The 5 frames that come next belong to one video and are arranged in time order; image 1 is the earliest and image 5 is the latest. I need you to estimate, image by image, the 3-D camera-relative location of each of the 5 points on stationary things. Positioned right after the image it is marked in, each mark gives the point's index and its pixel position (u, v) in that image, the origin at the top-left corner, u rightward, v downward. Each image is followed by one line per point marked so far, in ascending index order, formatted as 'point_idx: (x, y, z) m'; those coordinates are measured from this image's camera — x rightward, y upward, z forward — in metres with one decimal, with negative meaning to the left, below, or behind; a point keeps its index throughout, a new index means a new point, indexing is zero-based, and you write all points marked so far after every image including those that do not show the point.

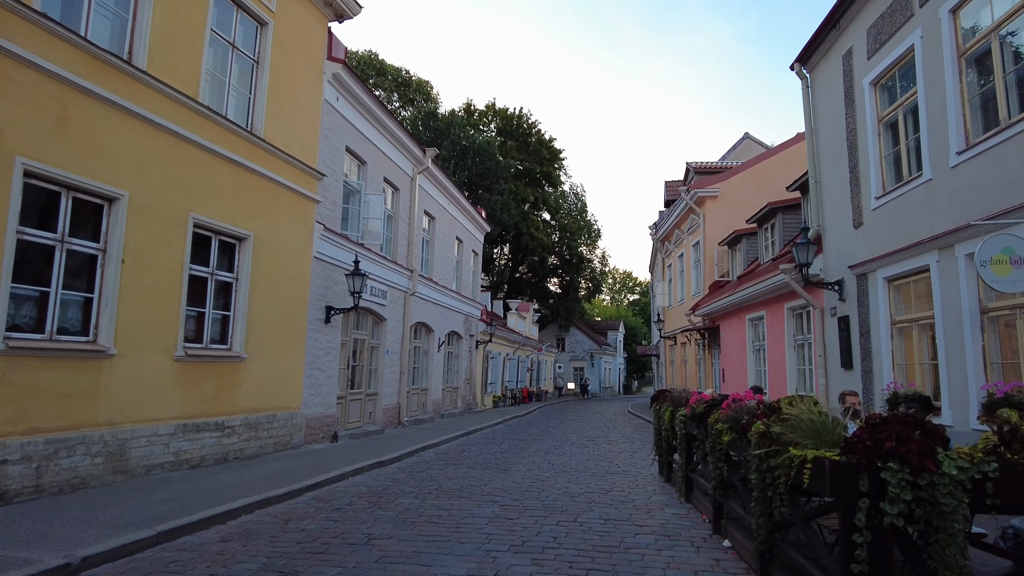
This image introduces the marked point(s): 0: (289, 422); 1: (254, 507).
0: (-3.9, -2.3, +11.5) m
1: (-2.7, -2.3, +7.0) m
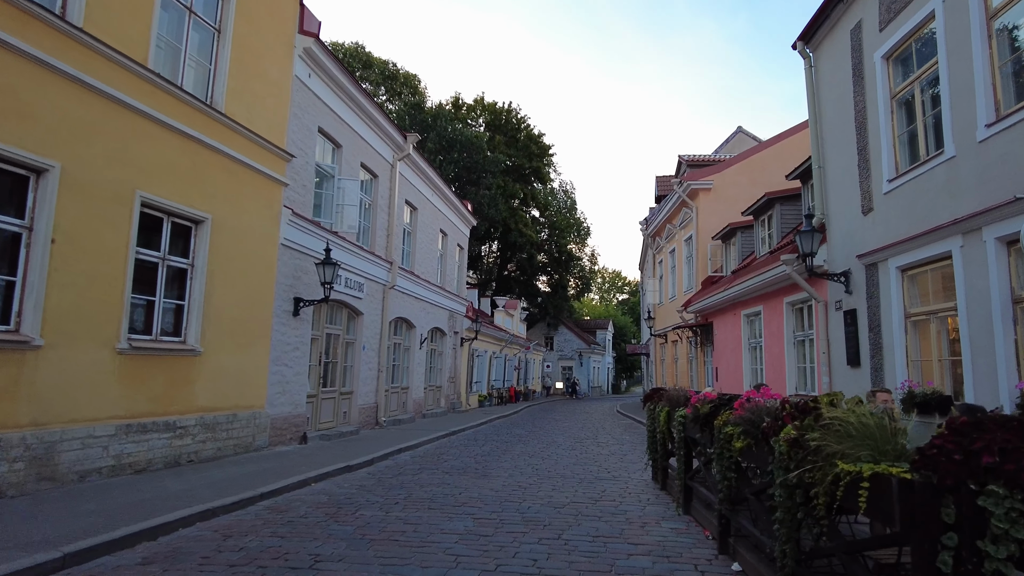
0: (-4.2, -2.1, +10.6) m
1: (-3.0, -2.2, +6.2) m
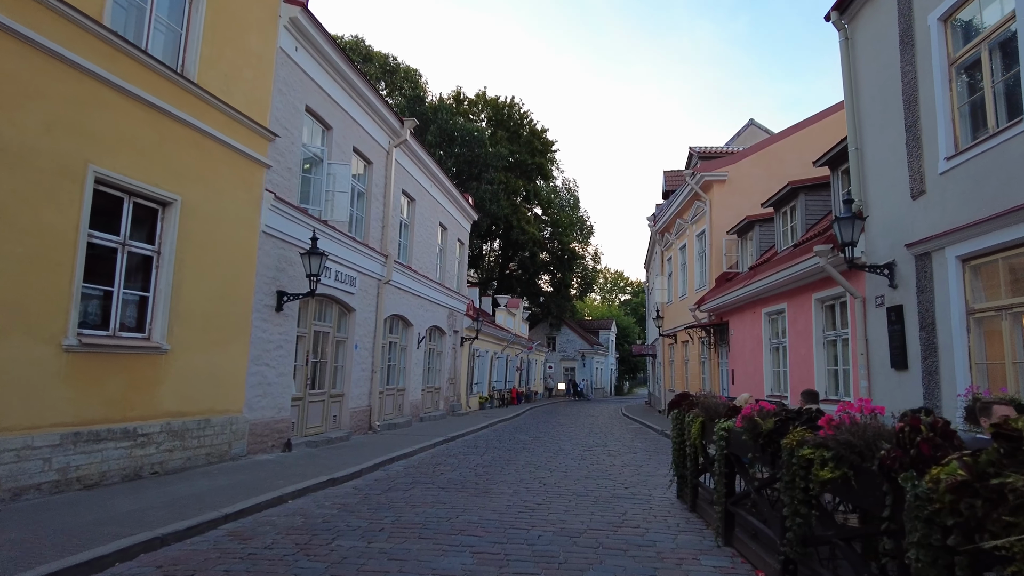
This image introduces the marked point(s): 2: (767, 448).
0: (-4.1, -2.0, +9.6) m
1: (-2.9, -2.0, +5.1) m
2: (+1.6, -1.0, +4.2) m
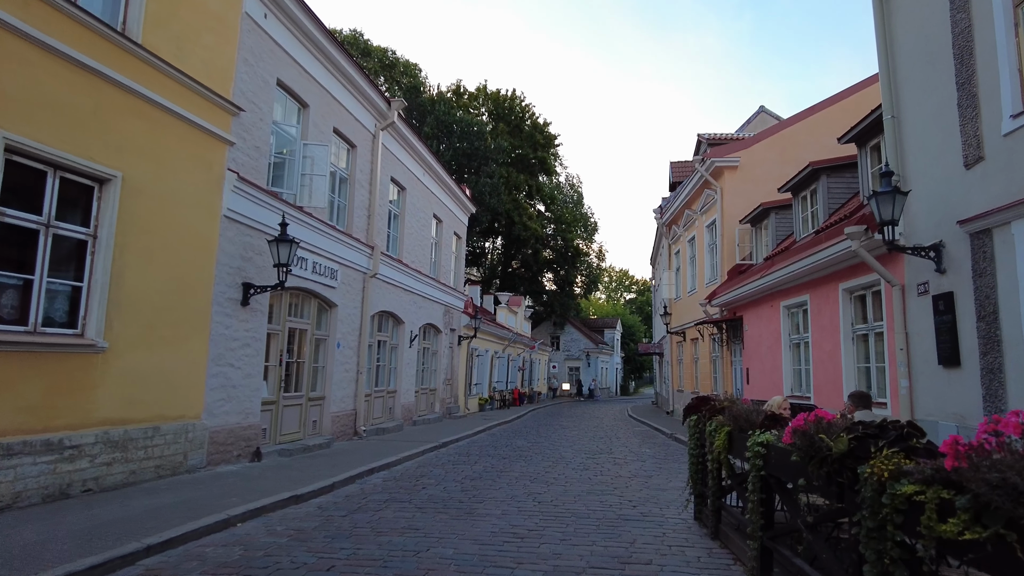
0: (-4.2, -1.9, +8.5) m
1: (-3.1, -1.9, +4.0) m
2: (+1.5, -0.9, +3.0) m
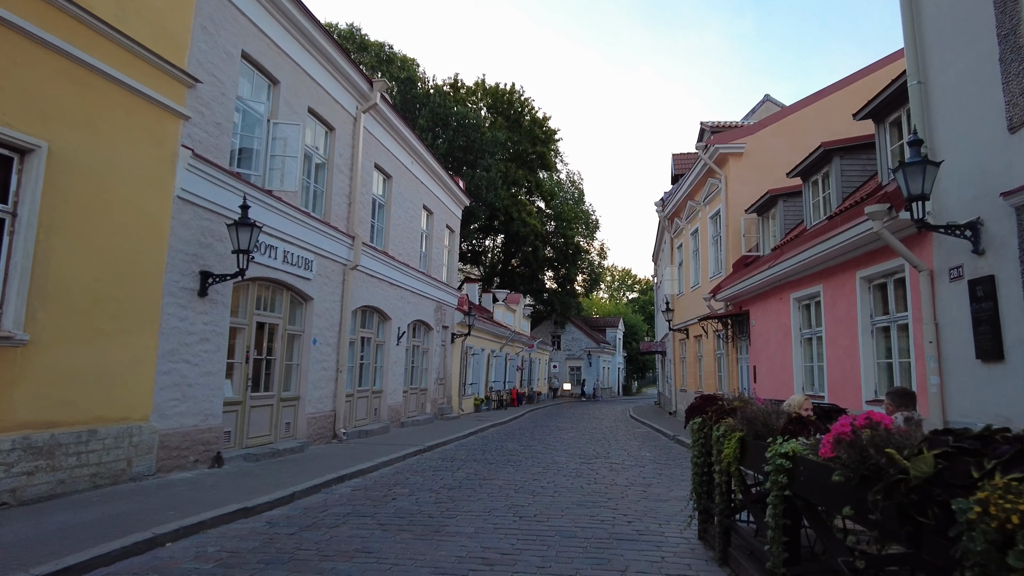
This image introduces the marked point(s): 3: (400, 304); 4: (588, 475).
0: (-4.4, -1.7, +7.6) m
1: (-3.3, -1.8, +3.1) m
2: (+1.2, -0.7, +2.1) m
3: (-2.8, -0.4, +16.5) m
4: (+1.0, -2.5, +9.0) m
